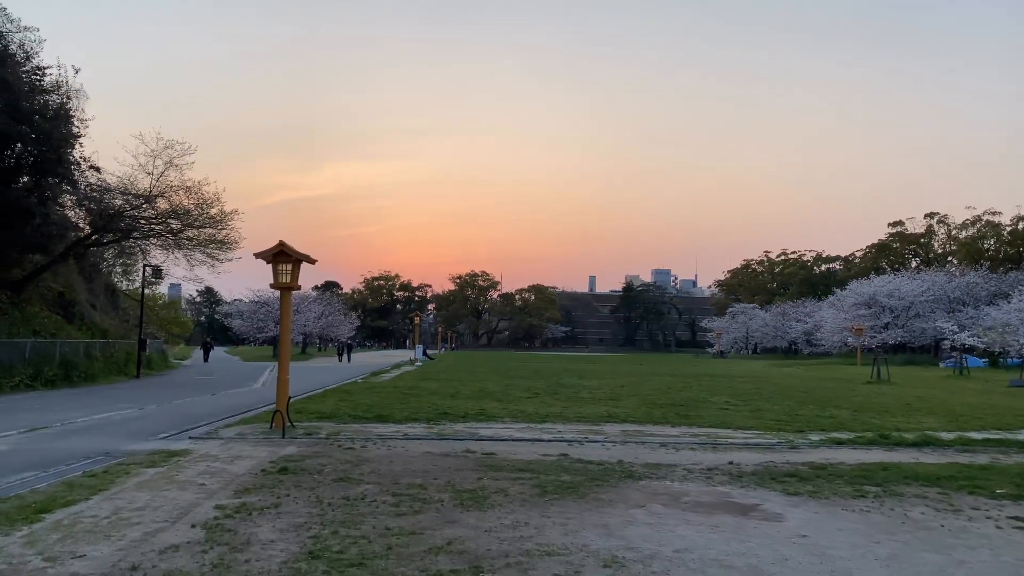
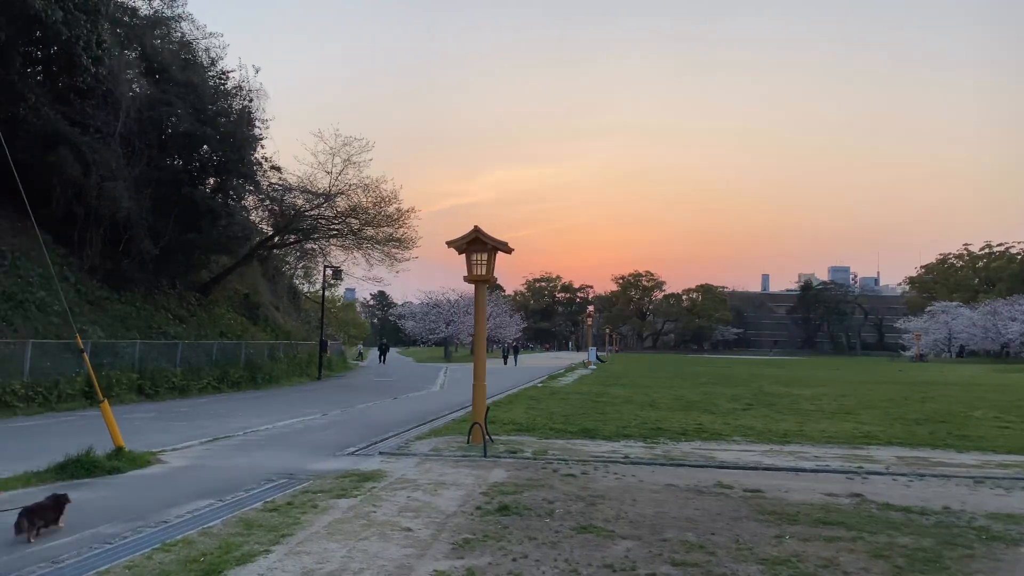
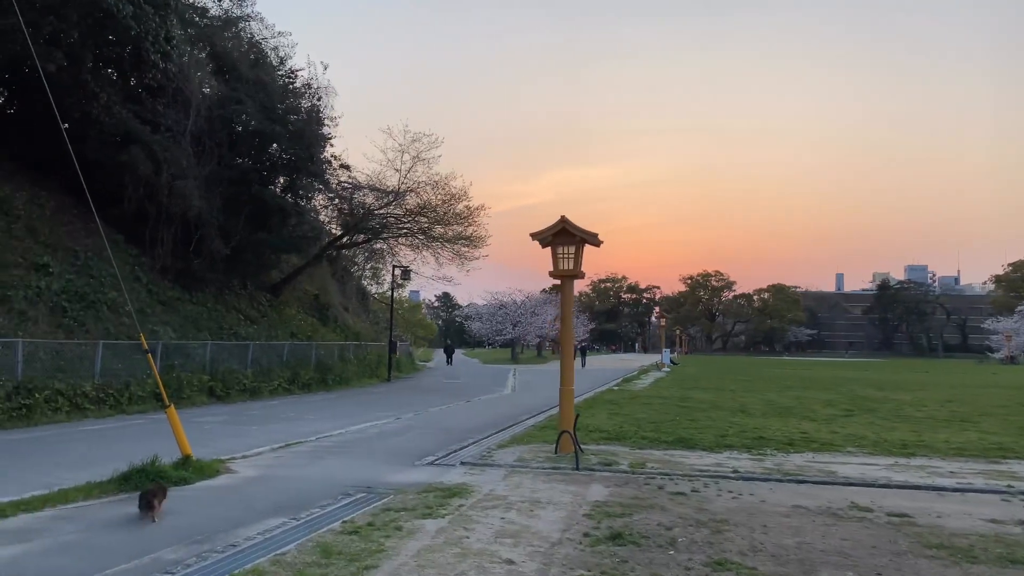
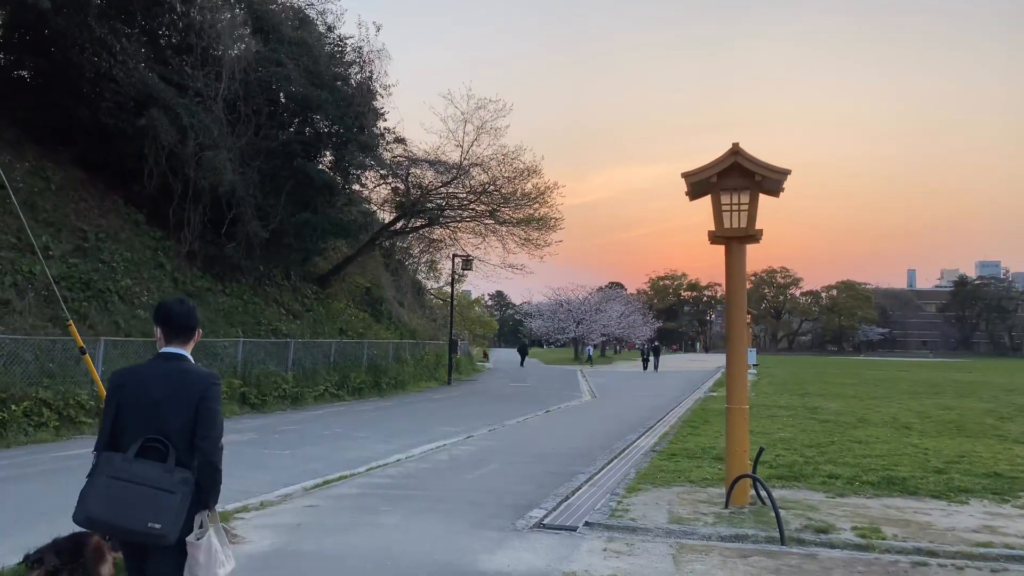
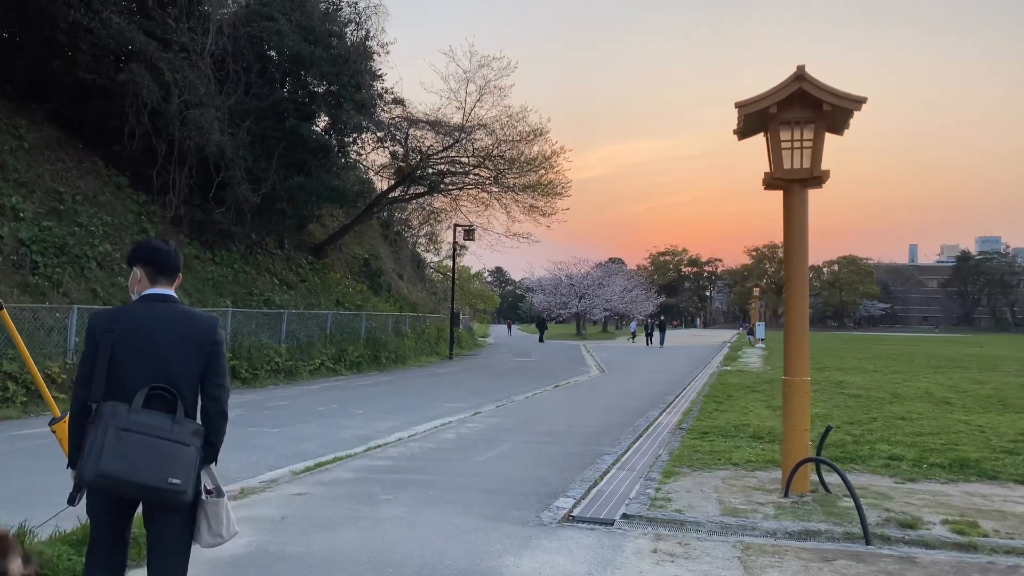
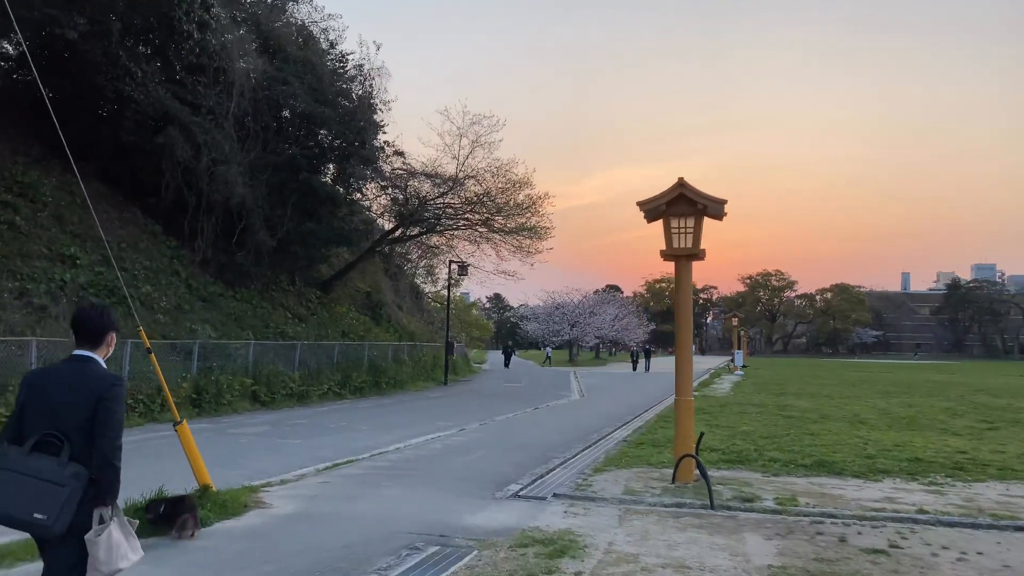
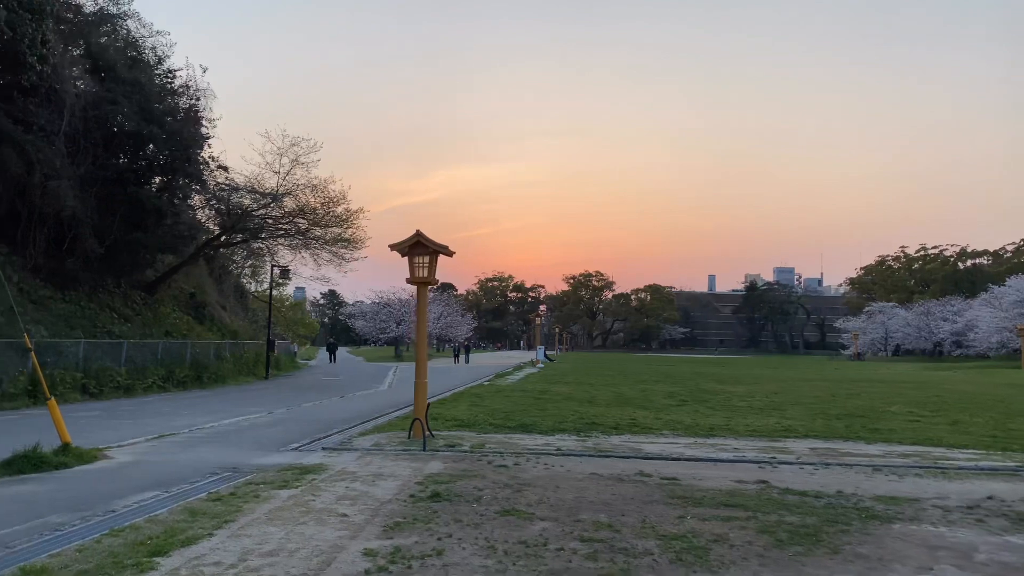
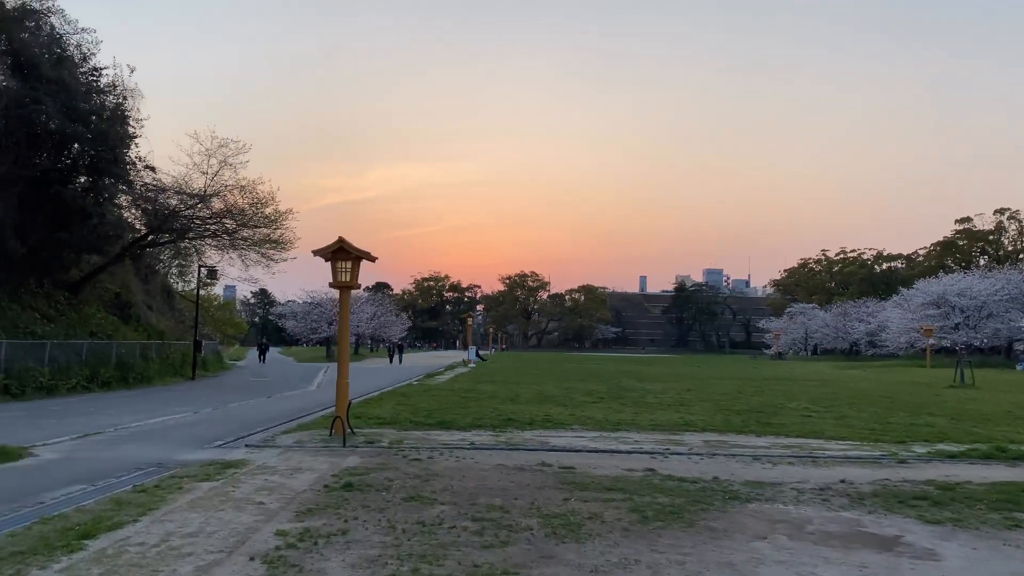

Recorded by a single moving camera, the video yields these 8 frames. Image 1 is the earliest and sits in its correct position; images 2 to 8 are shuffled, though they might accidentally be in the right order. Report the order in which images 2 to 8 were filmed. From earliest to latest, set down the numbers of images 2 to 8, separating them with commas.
8, 7, 2, 3, 6, 4, 5
